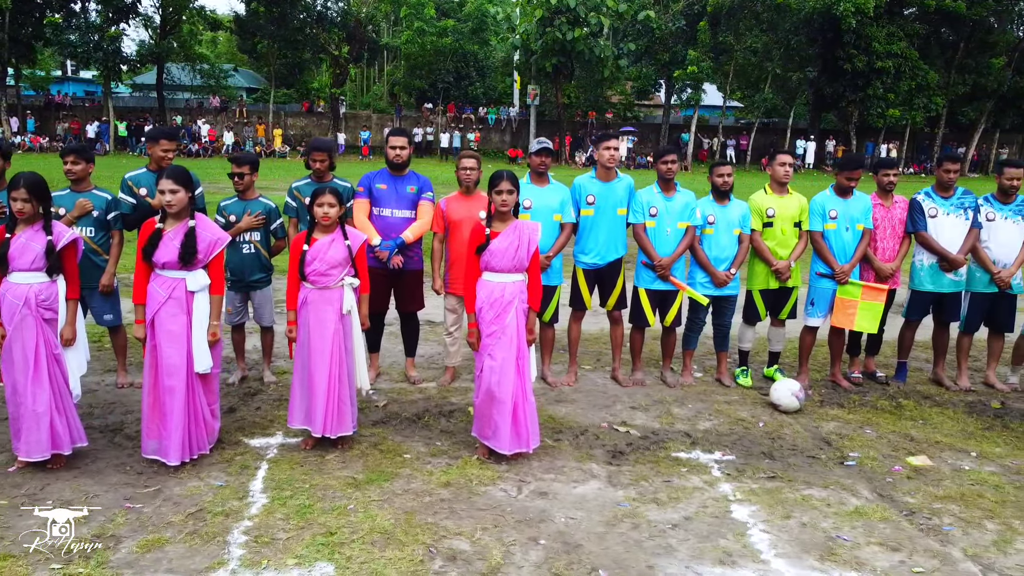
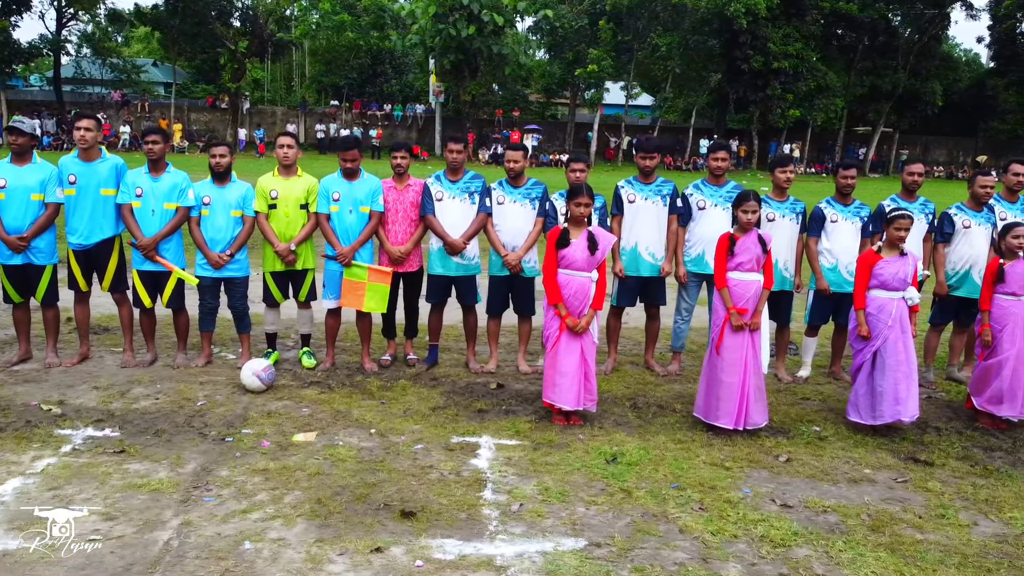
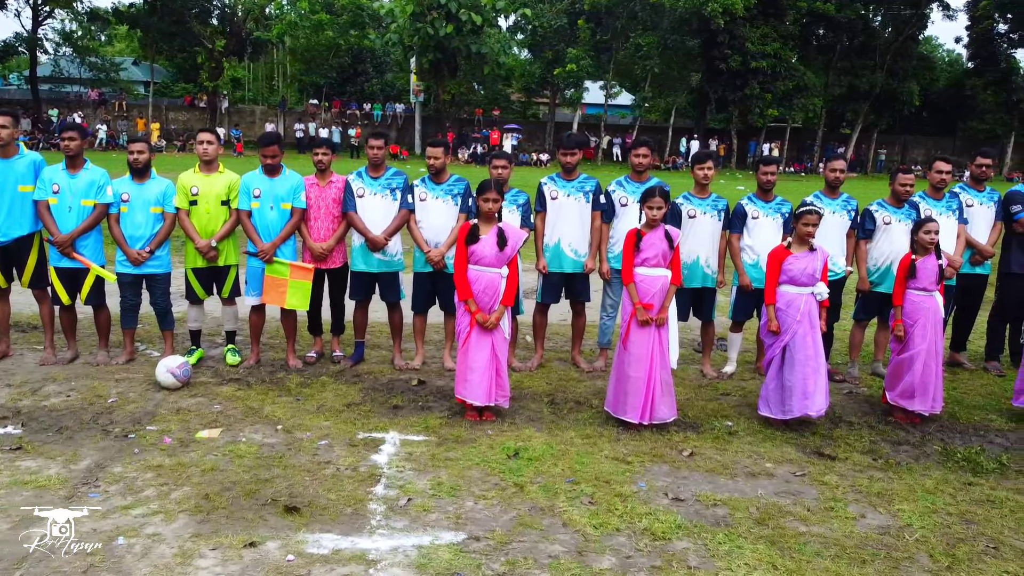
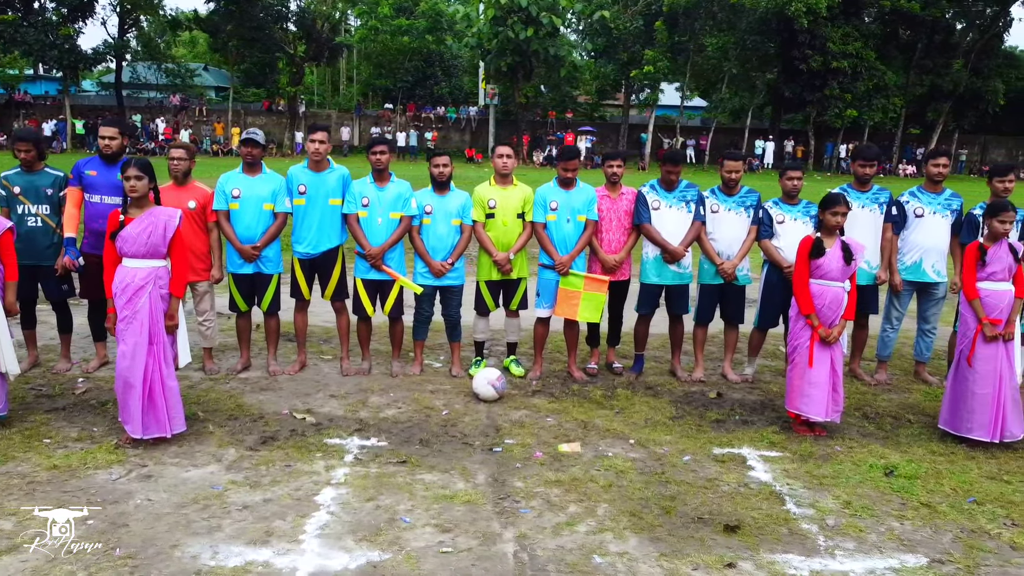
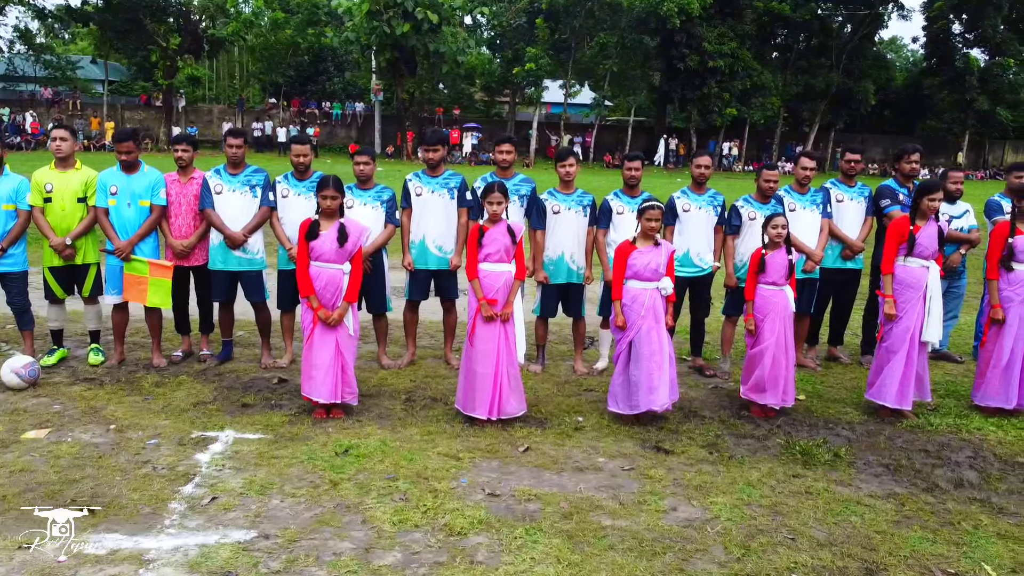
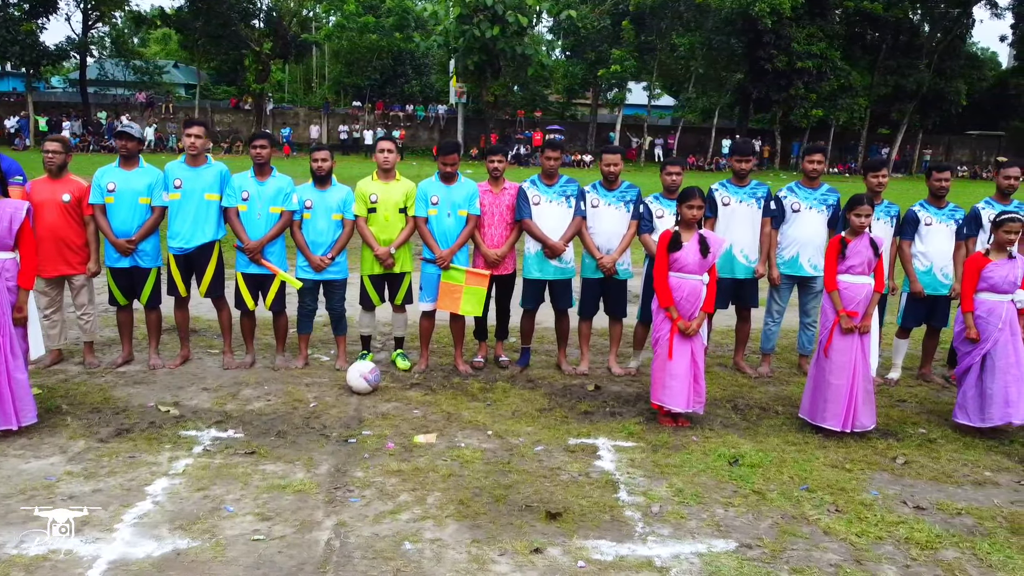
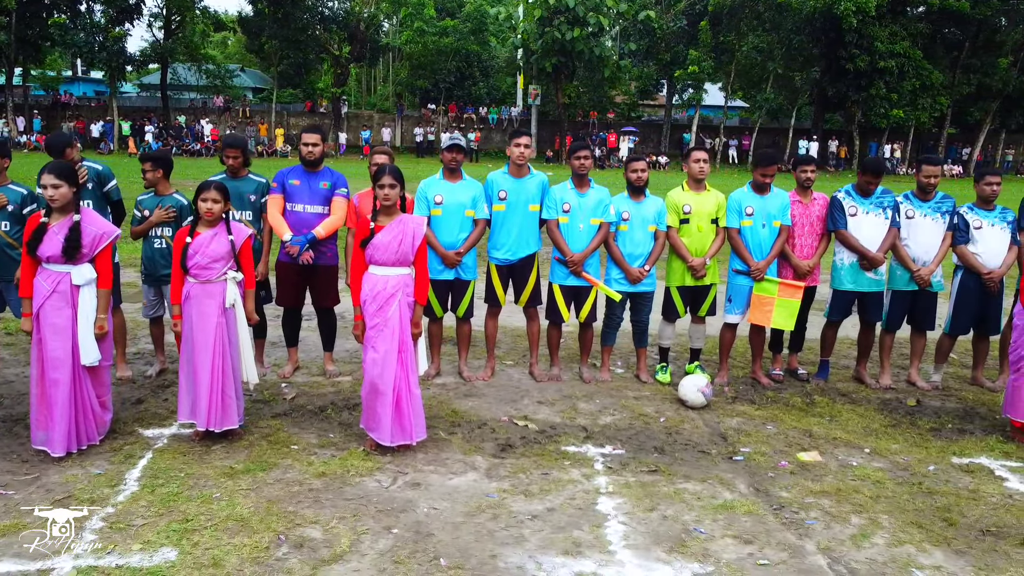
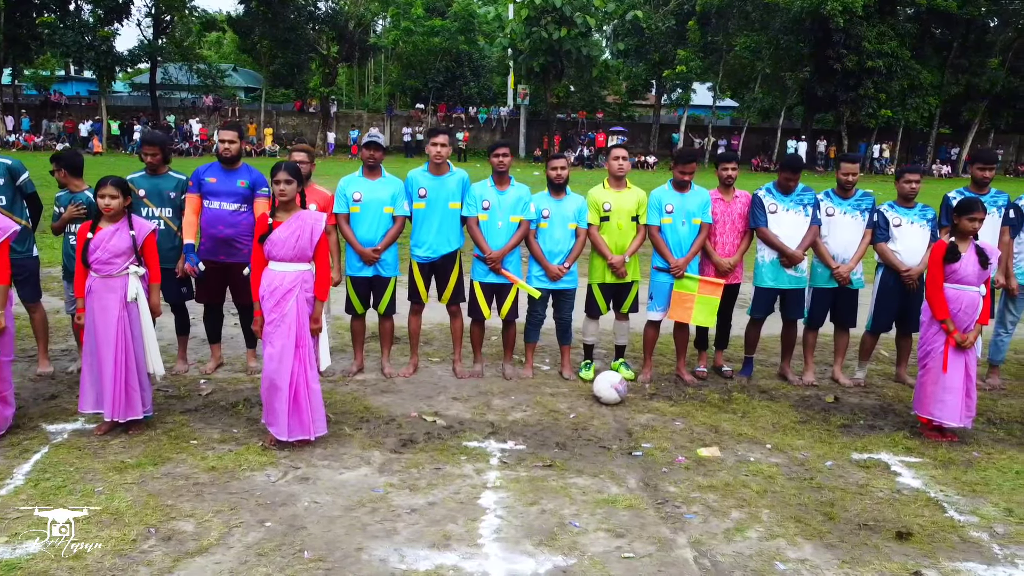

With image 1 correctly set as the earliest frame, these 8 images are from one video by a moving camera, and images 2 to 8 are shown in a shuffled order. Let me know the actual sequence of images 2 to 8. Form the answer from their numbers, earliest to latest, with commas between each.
7, 8, 4, 6, 2, 3, 5
